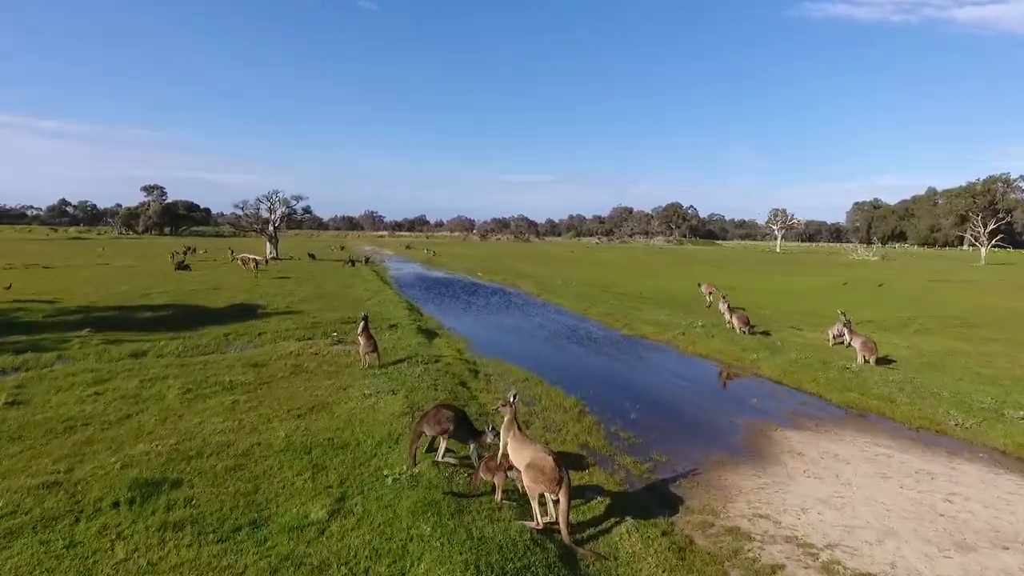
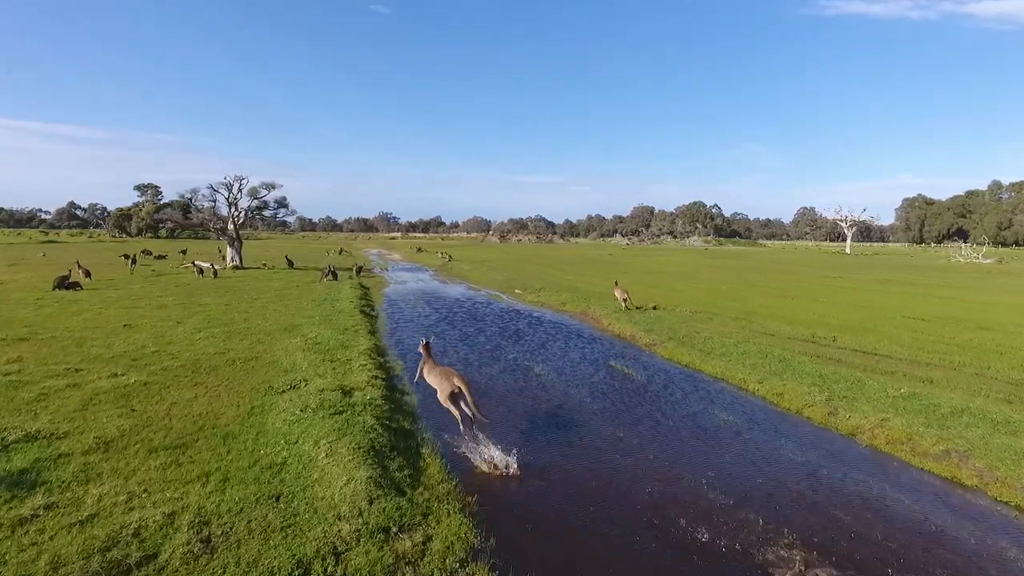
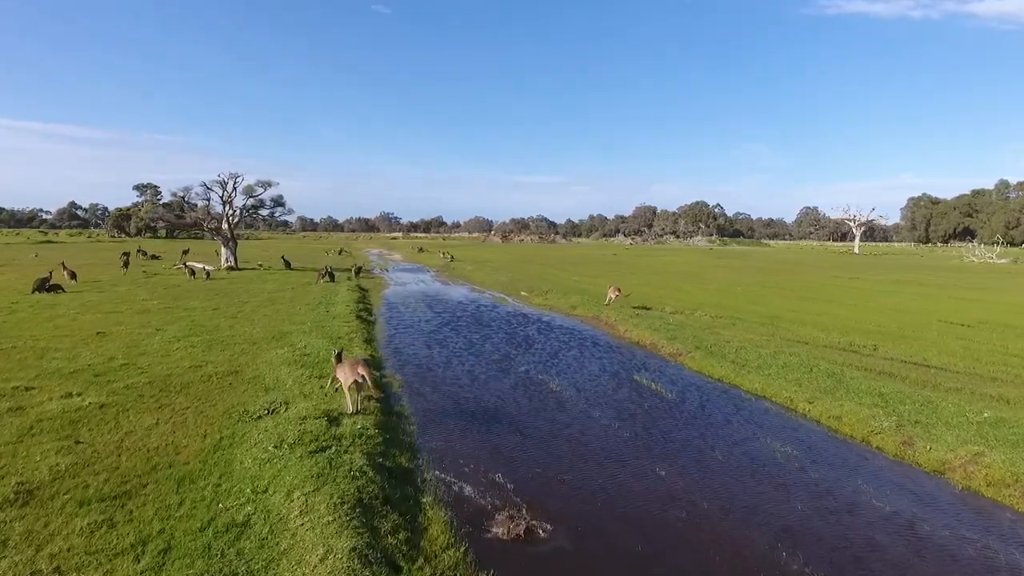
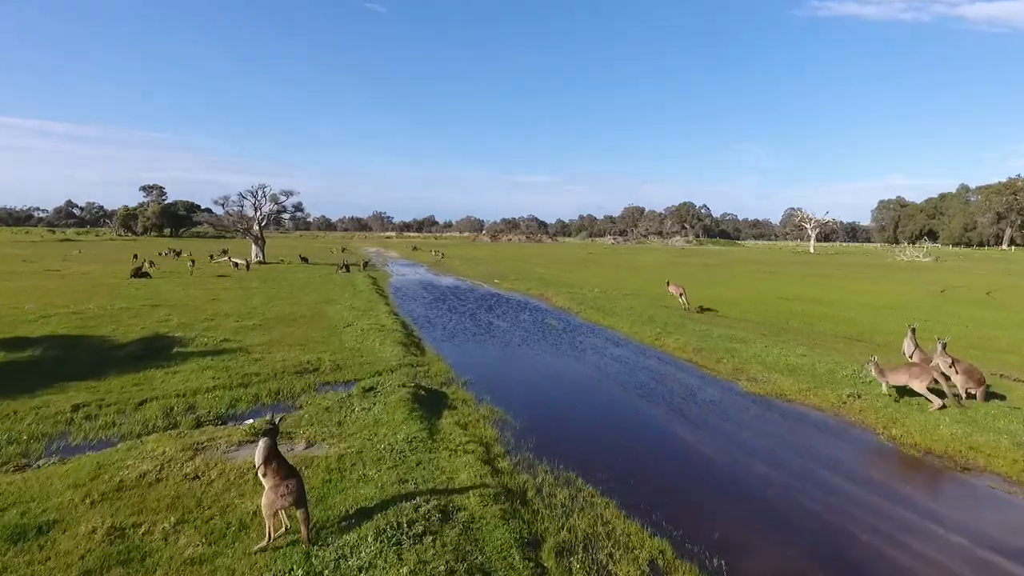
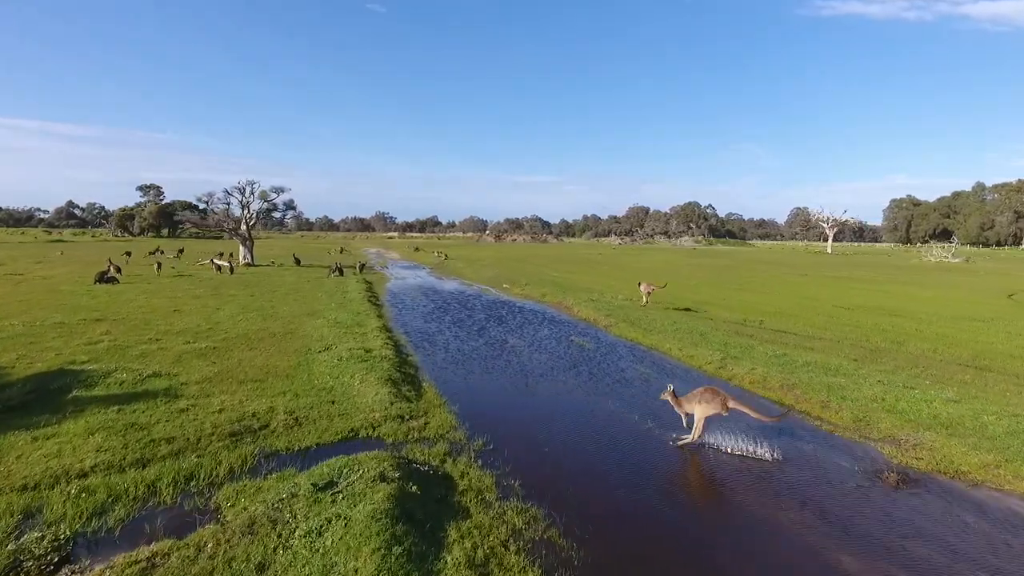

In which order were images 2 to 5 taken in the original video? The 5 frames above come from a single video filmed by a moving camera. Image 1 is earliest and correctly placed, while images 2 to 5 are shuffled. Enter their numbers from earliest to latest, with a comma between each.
4, 5, 2, 3
